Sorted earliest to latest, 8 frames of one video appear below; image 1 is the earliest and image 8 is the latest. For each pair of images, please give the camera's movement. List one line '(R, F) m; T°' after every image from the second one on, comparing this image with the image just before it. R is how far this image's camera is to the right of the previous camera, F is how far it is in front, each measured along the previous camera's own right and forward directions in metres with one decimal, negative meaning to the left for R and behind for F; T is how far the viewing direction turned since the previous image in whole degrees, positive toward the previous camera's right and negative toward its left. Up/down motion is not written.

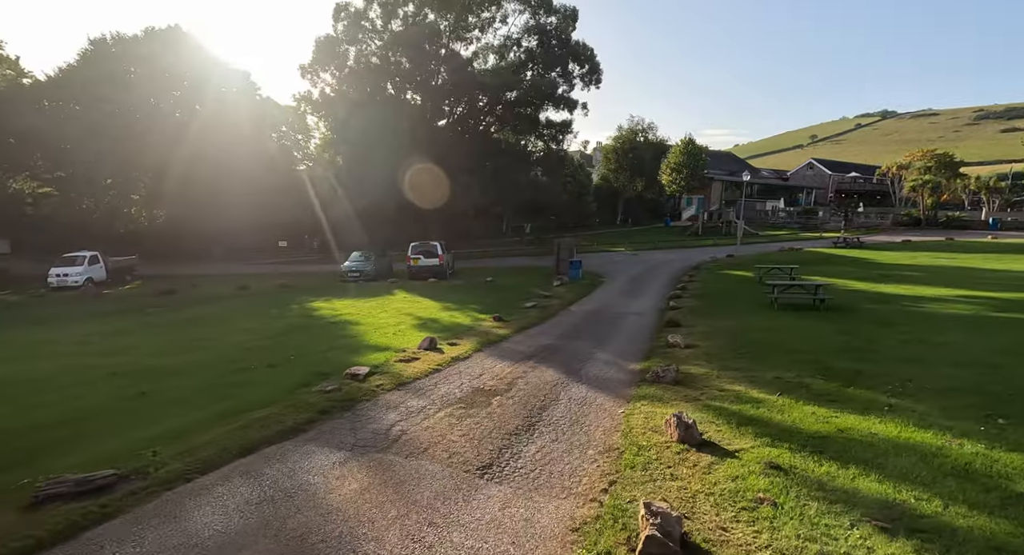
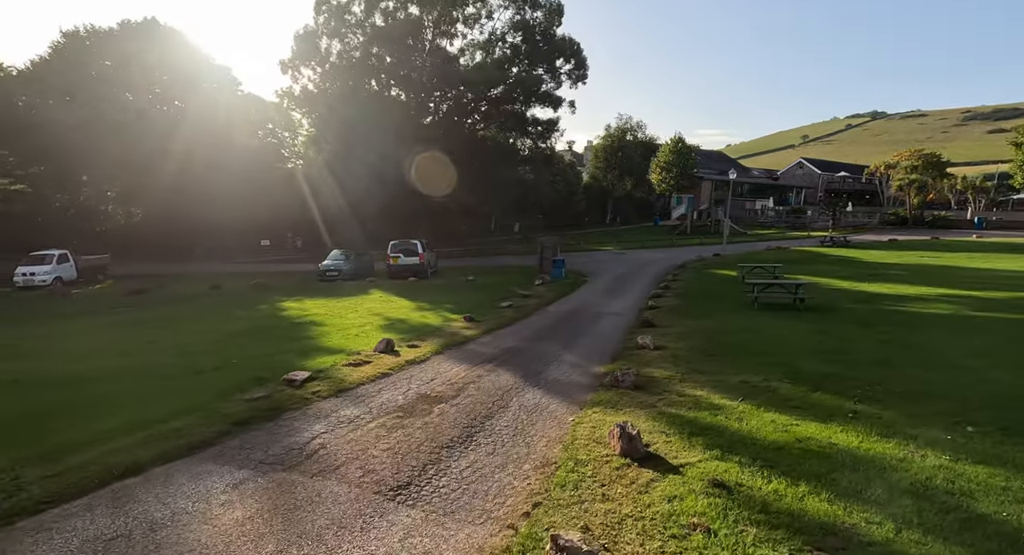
(+0.4, +0.3) m; +1°
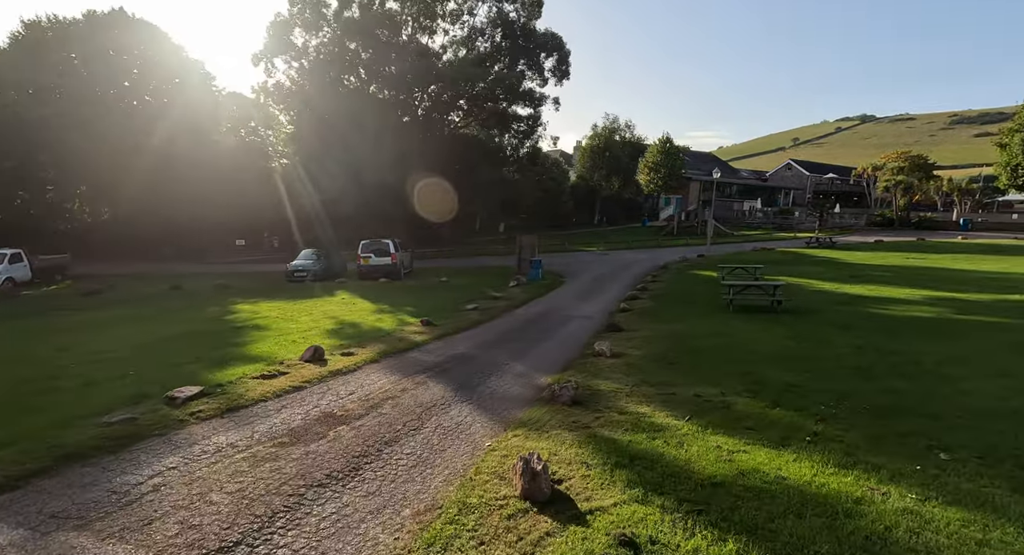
(+0.6, +0.6) m; +1°
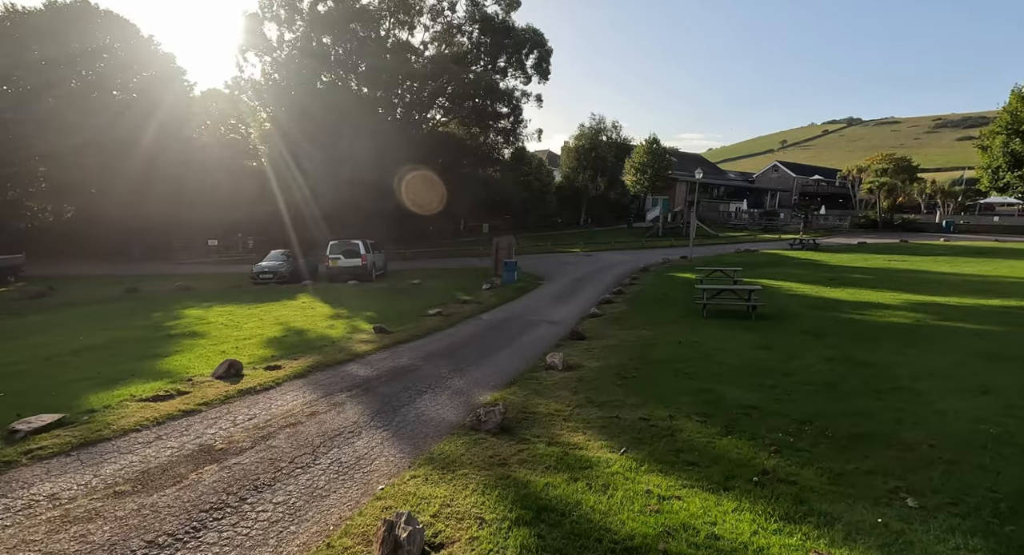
(+0.6, +0.6) m; +1°
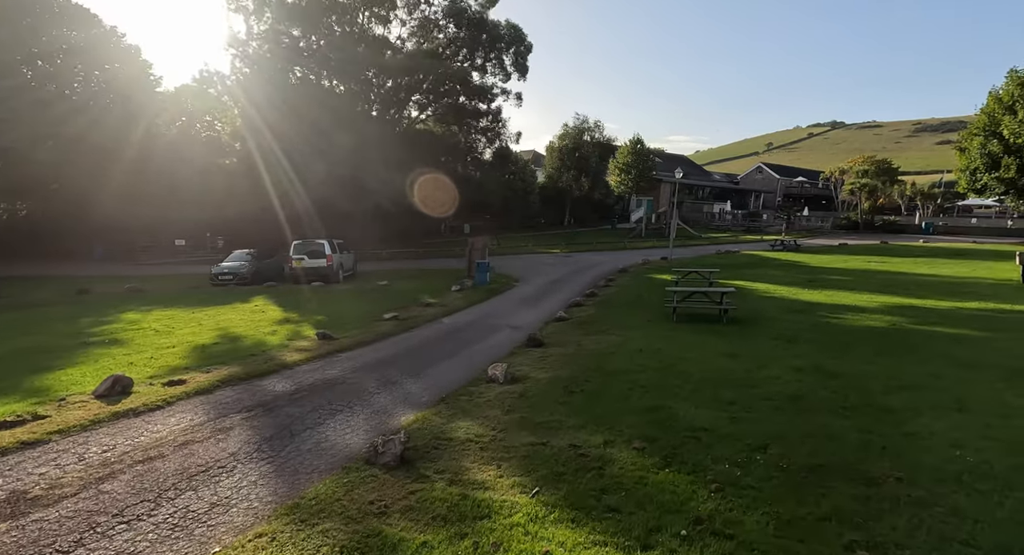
(+0.6, +0.7) m; +1°
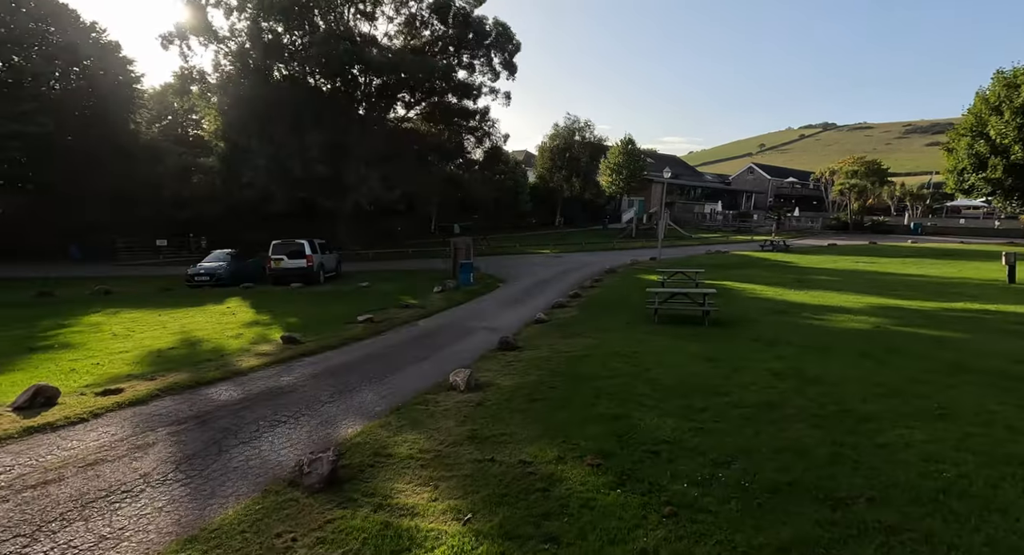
(+0.3, +0.3) m; +1°
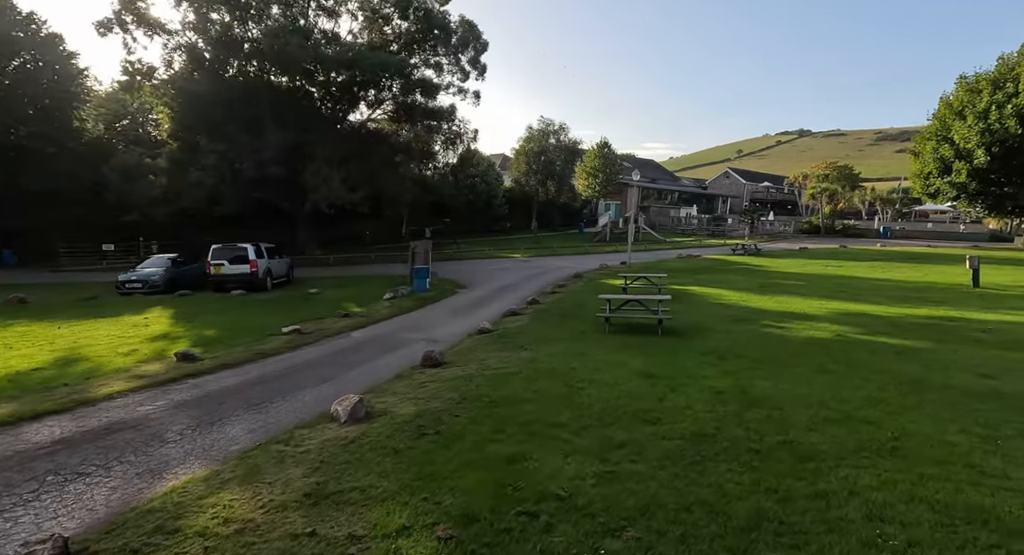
(+0.8, +0.9) m; +2°
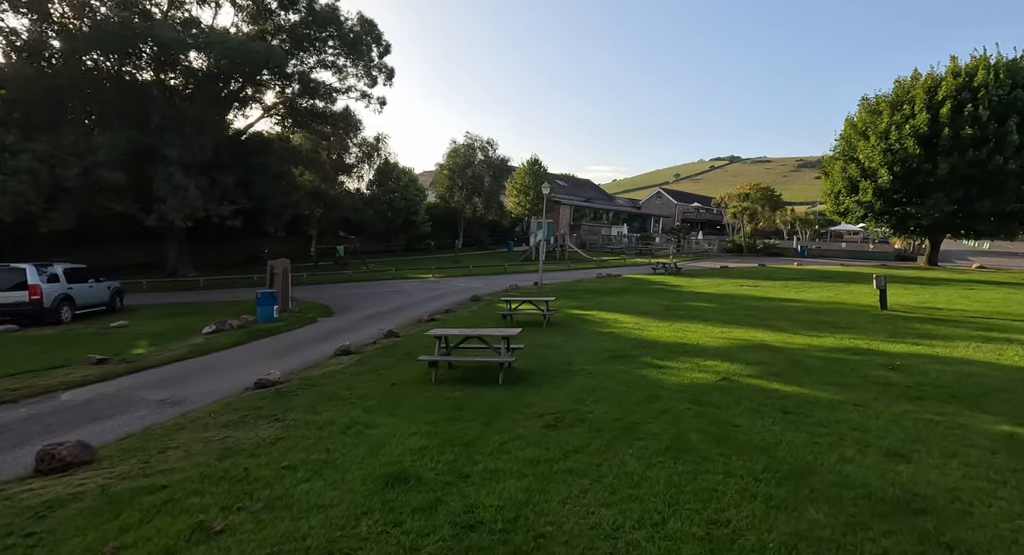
(+2.5, +3.0) m; +6°
